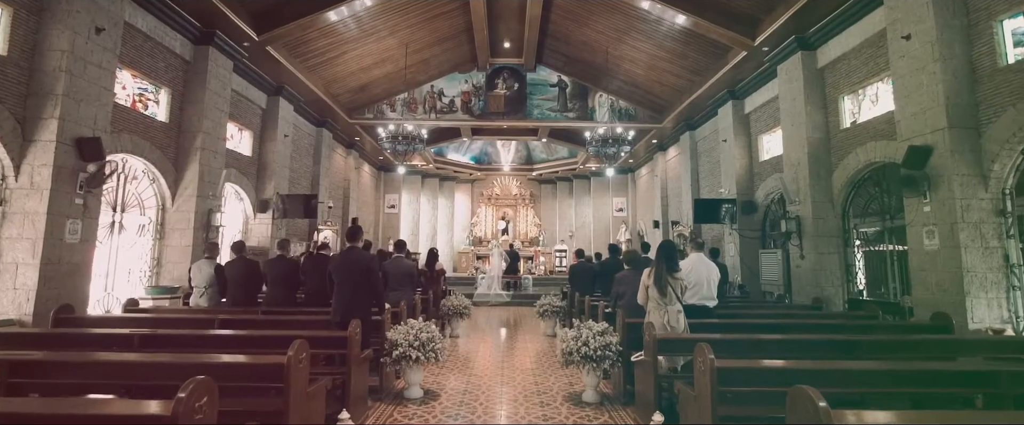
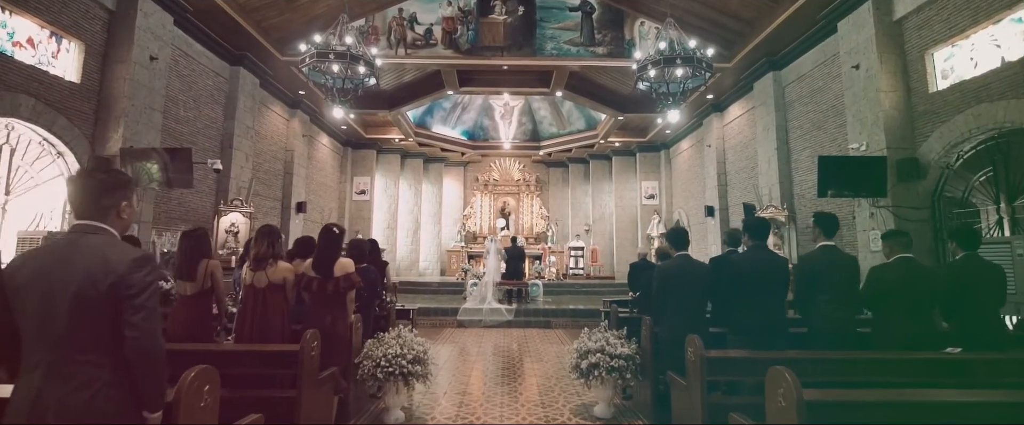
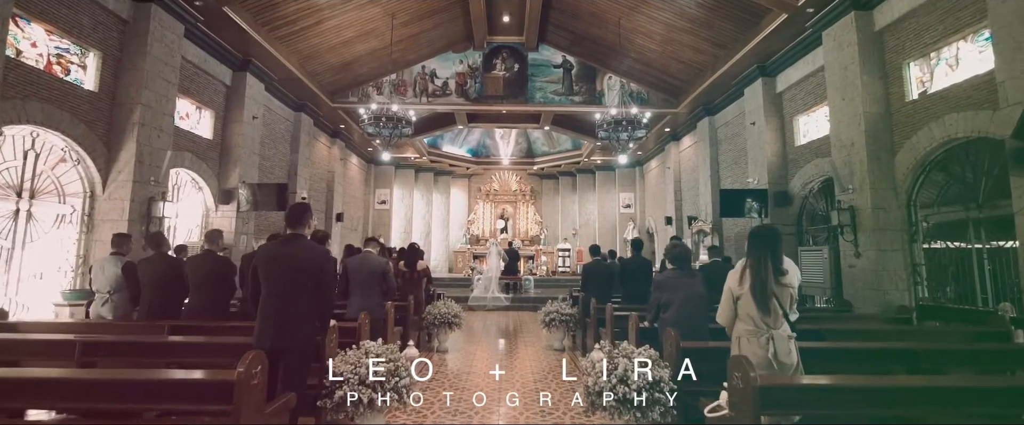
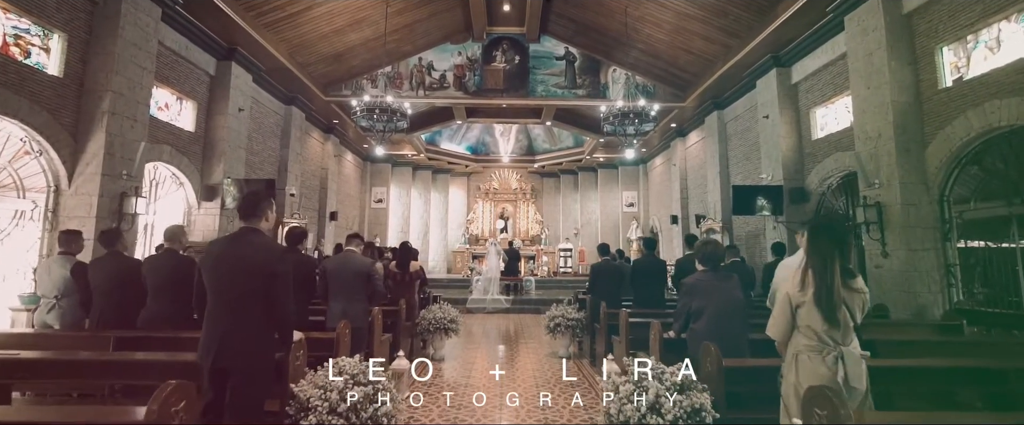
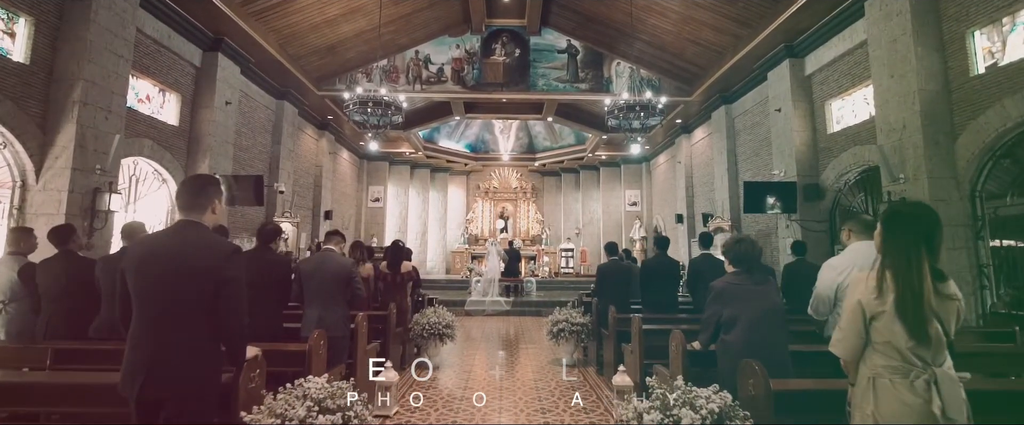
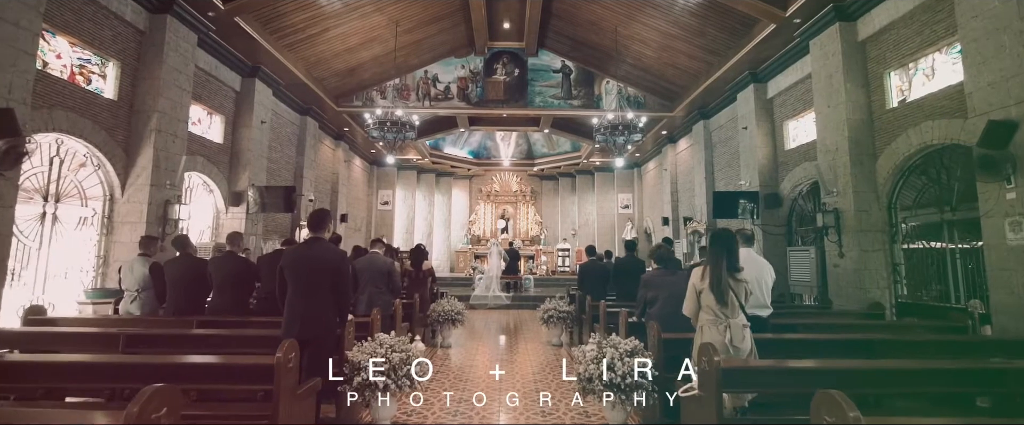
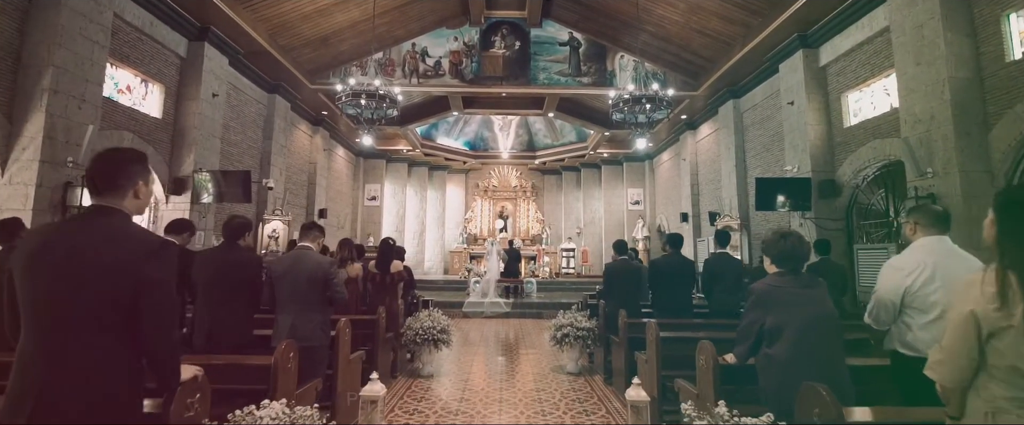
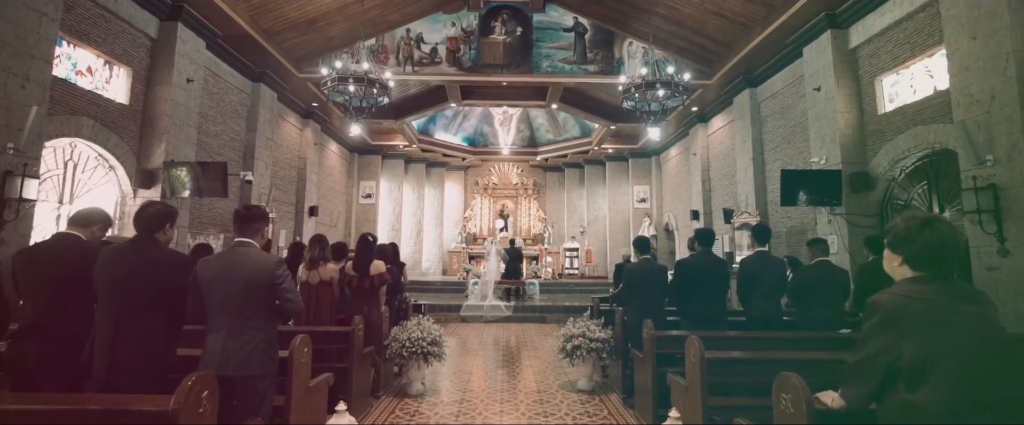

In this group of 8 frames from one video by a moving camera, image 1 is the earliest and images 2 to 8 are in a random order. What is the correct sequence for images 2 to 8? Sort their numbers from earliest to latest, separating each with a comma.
6, 3, 4, 5, 7, 8, 2
